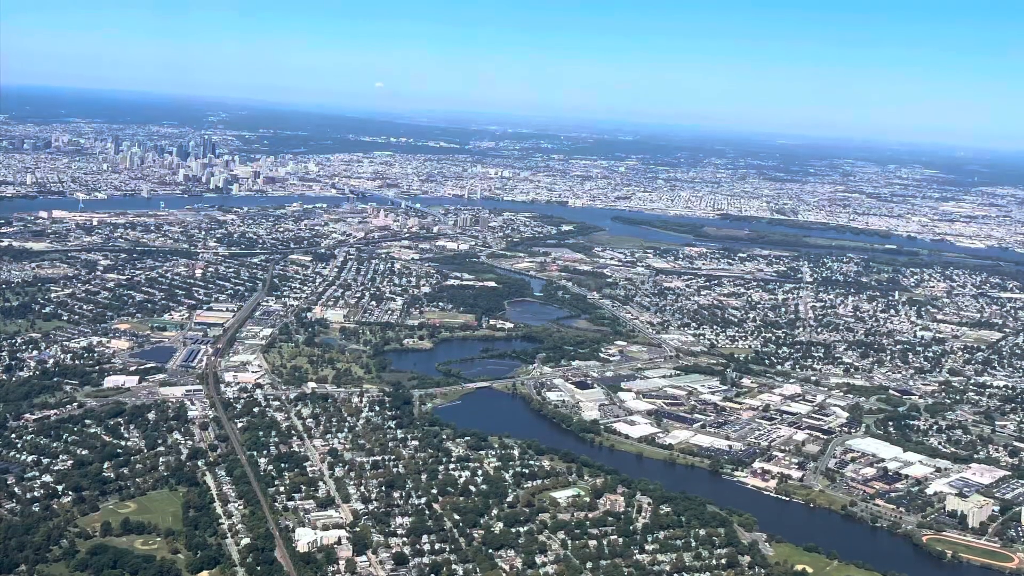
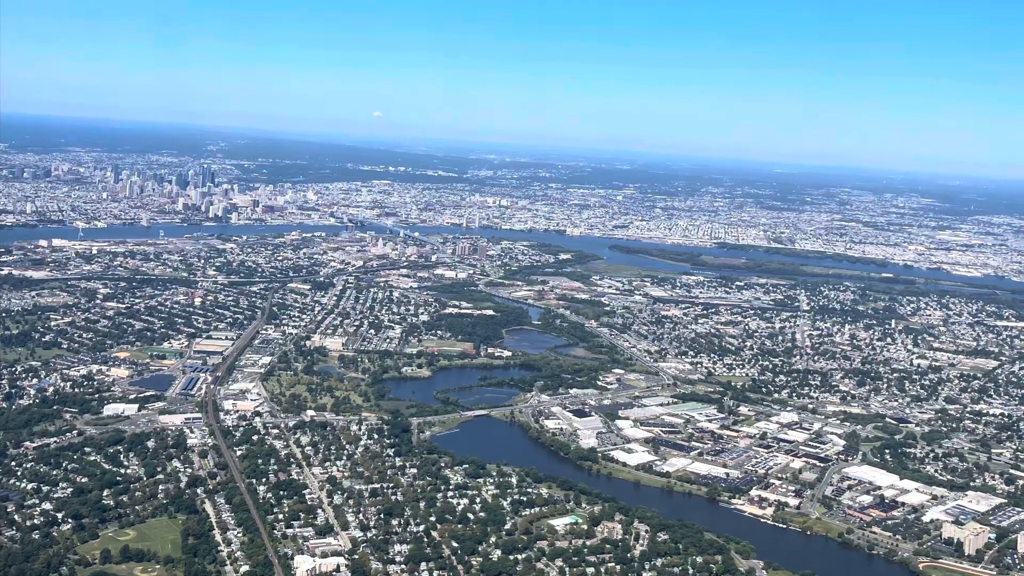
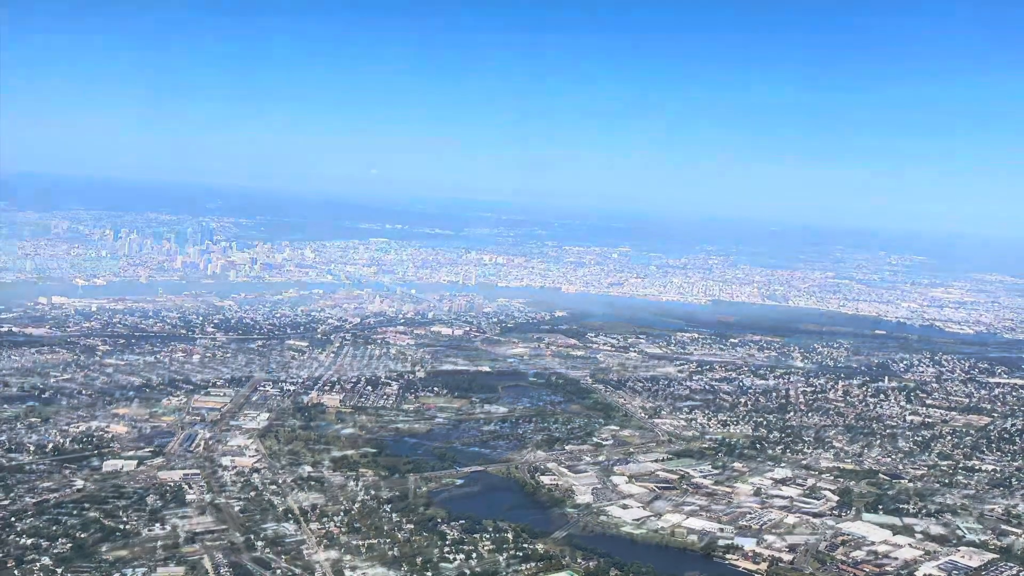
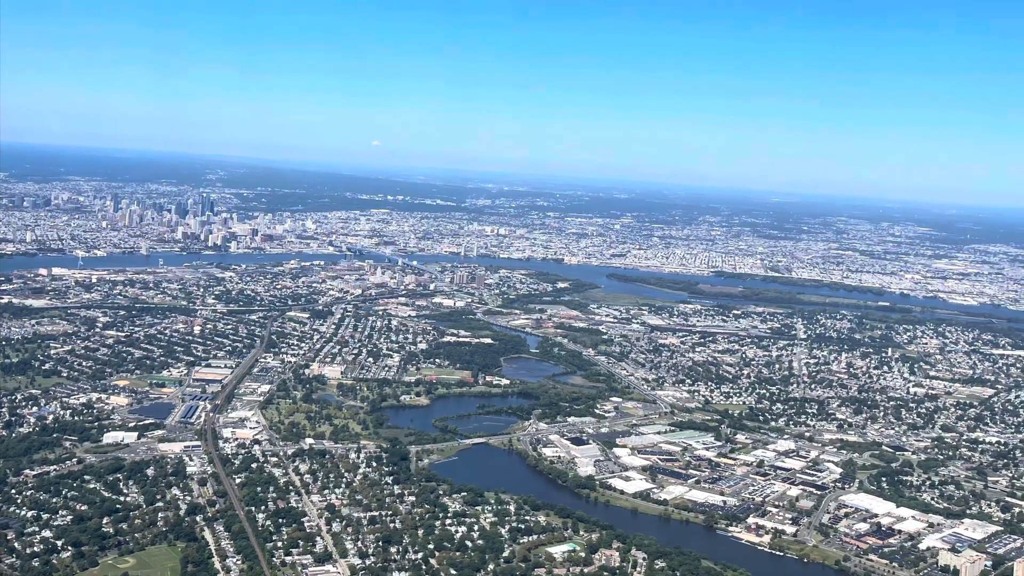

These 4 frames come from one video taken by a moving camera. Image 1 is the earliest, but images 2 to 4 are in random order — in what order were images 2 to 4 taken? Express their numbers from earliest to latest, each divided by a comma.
2, 4, 3
